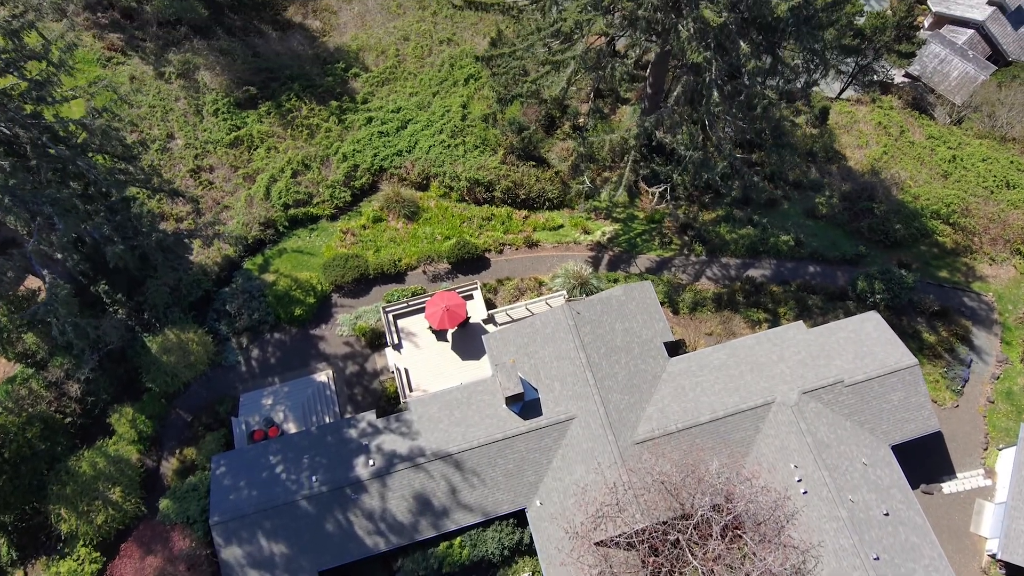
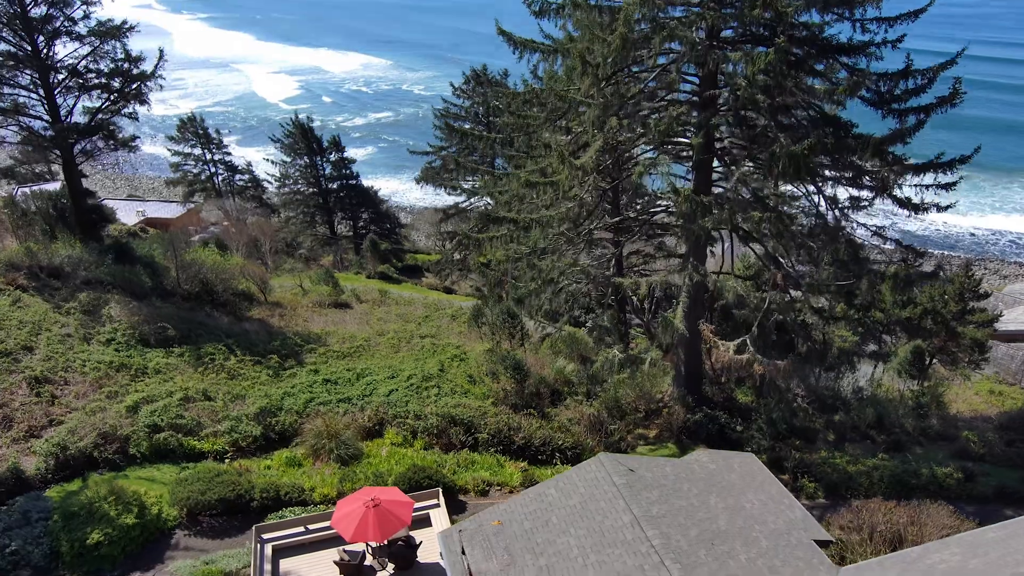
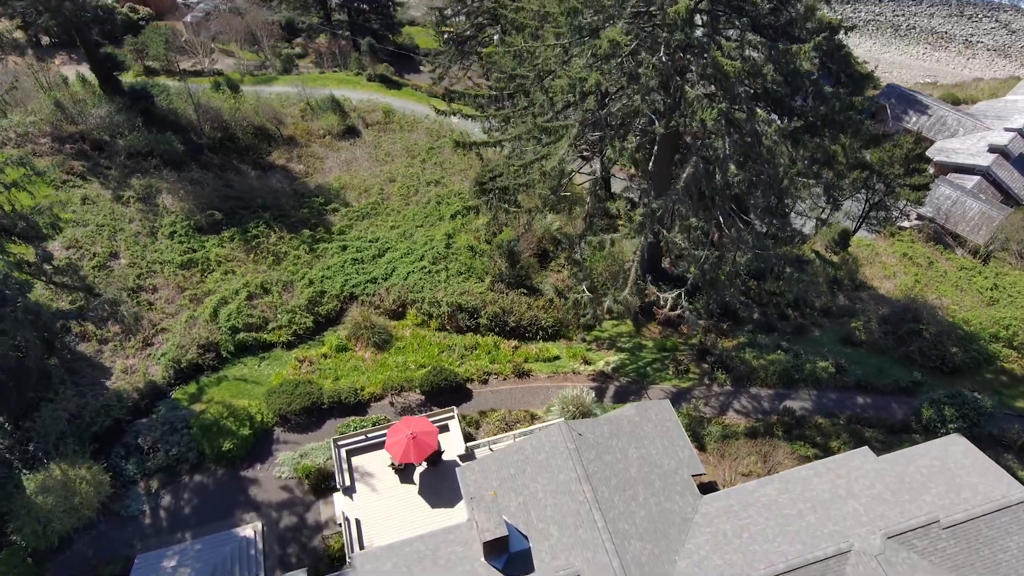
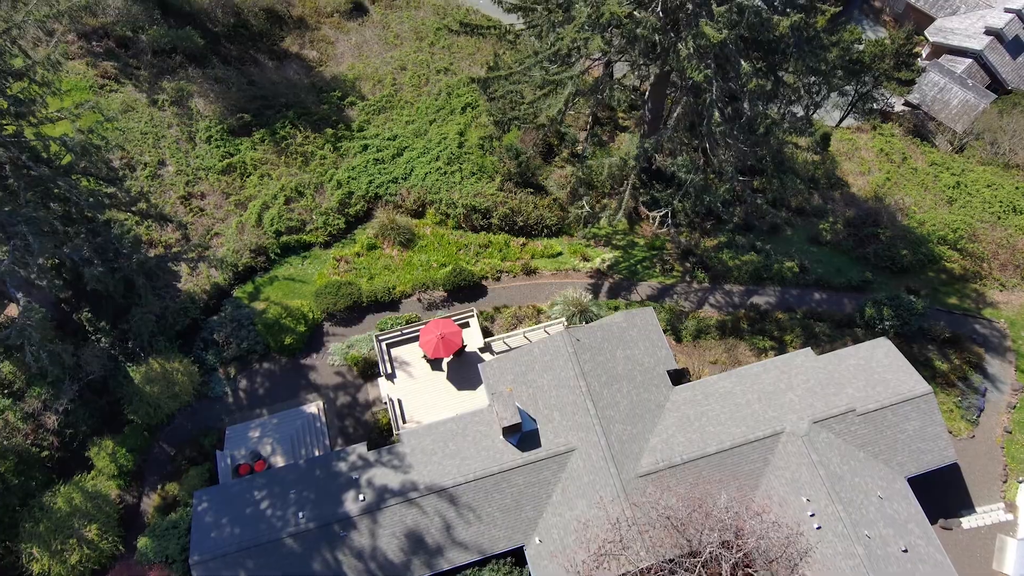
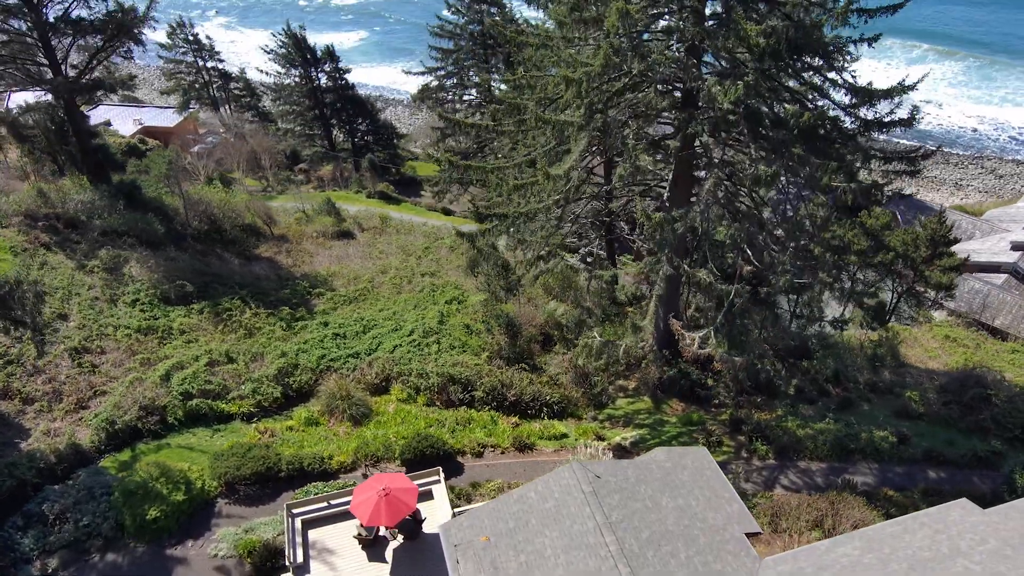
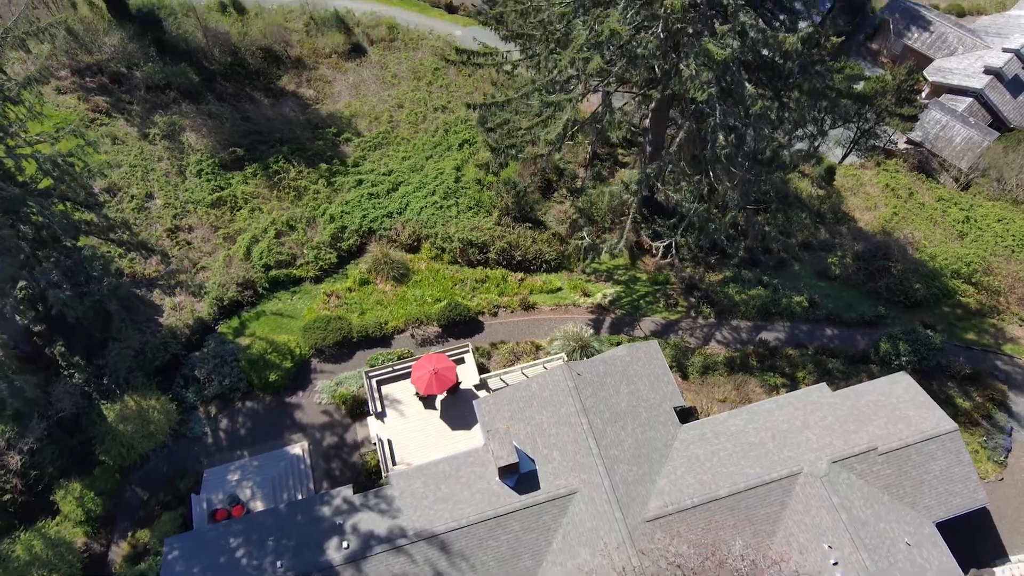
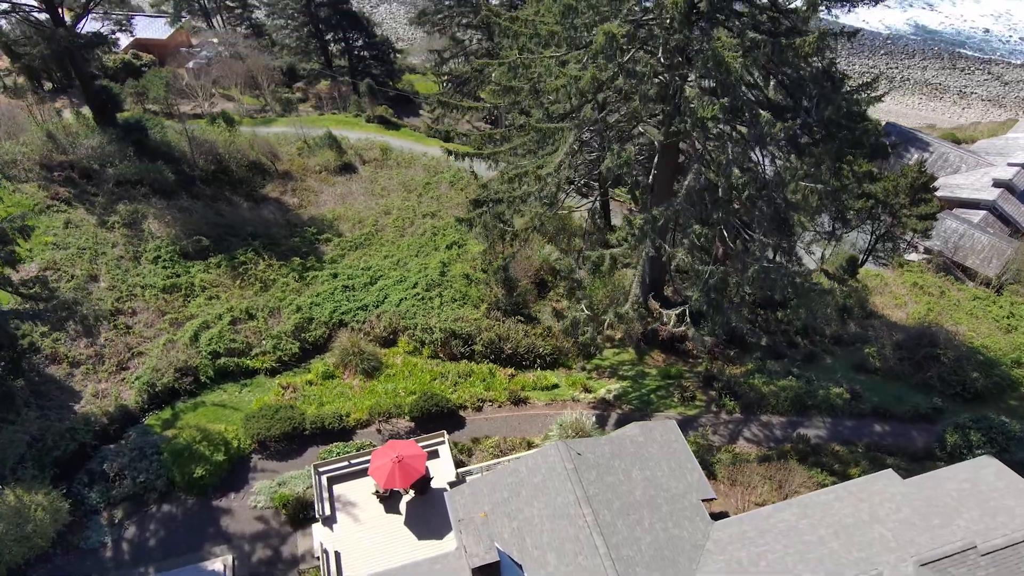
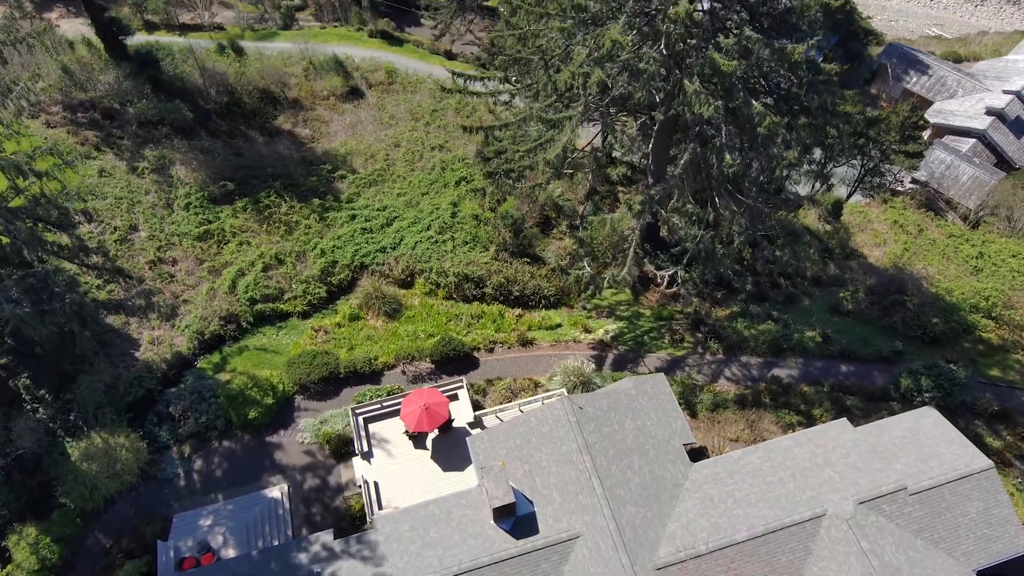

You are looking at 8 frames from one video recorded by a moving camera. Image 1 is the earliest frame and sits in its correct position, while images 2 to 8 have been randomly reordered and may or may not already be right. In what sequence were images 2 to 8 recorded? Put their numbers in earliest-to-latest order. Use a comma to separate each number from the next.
4, 6, 8, 3, 7, 5, 2
